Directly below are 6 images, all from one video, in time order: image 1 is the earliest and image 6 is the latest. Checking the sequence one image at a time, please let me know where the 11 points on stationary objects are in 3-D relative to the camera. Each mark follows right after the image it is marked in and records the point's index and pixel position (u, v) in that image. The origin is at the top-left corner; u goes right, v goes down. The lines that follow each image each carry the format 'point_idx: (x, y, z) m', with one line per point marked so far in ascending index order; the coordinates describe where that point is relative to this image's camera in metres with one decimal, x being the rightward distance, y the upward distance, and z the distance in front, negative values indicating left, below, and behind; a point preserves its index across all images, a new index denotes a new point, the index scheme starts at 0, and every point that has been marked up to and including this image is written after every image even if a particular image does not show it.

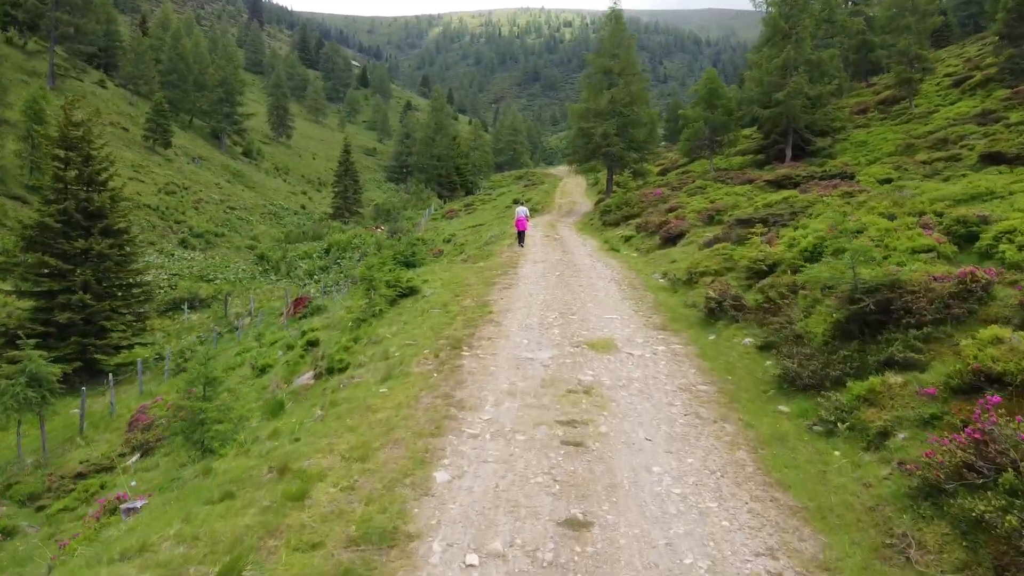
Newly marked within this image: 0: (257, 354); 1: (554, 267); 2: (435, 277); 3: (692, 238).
0: (-6.7, -1.7, +17.8) m
1: (+1.0, +0.5, +15.6) m
2: (-1.7, +0.3, +14.9) m
3: (+4.5, +1.2, +17.1) m
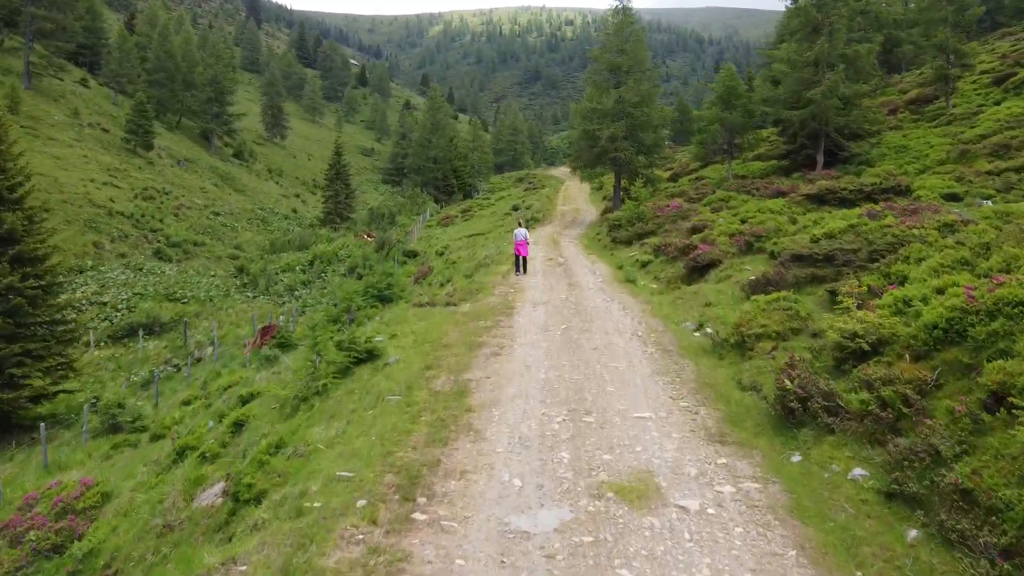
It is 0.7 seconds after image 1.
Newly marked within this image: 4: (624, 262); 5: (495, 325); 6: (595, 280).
0: (-6.8, -2.7, +14.6) m
1: (+0.9, -0.4, +12.4) m
2: (-1.8, -0.7, +11.7) m
3: (+4.4, +0.3, +13.9) m
4: (+3.2, +0.7, +19.3) m
5: (-0.3, -0.6, +11.2) m
6: (+2.0, +0.2, +16.5) m
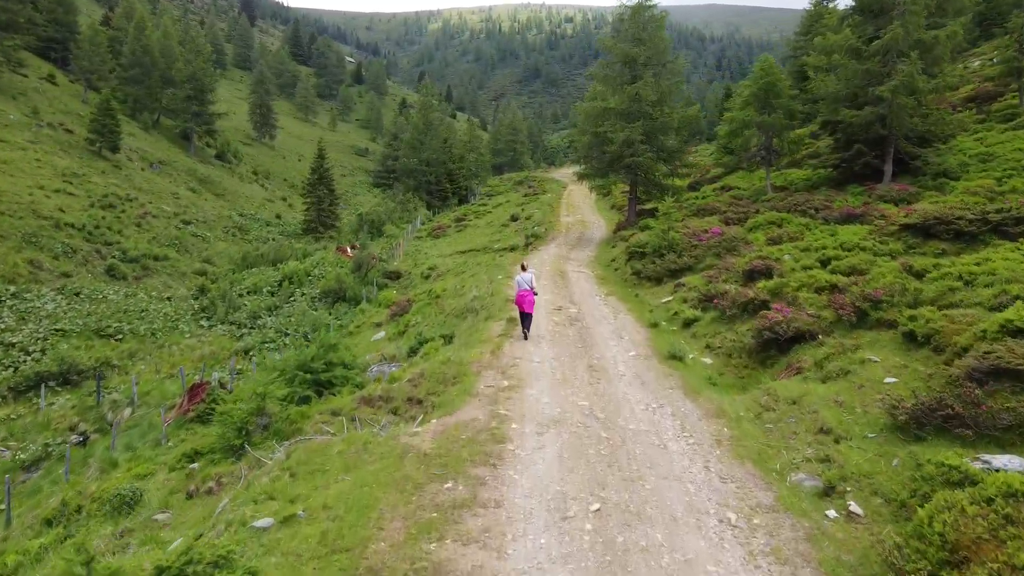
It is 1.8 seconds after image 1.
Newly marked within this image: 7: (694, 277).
0: (-6.9, -4.0, +9.7) m
1: (+0.8, -1.7, +7.5) m
2: (-1.9, -2.0, +6.8) m
3: (+4.3, -1.0, +9.0) m
4: (+3.1, -0.6, +14.4) m
5: (-0.4, -1.9, +6.3) m
6: (+1.9, -1.1, +11.6) m
7: (+4.4, +0.3, +16.2) m
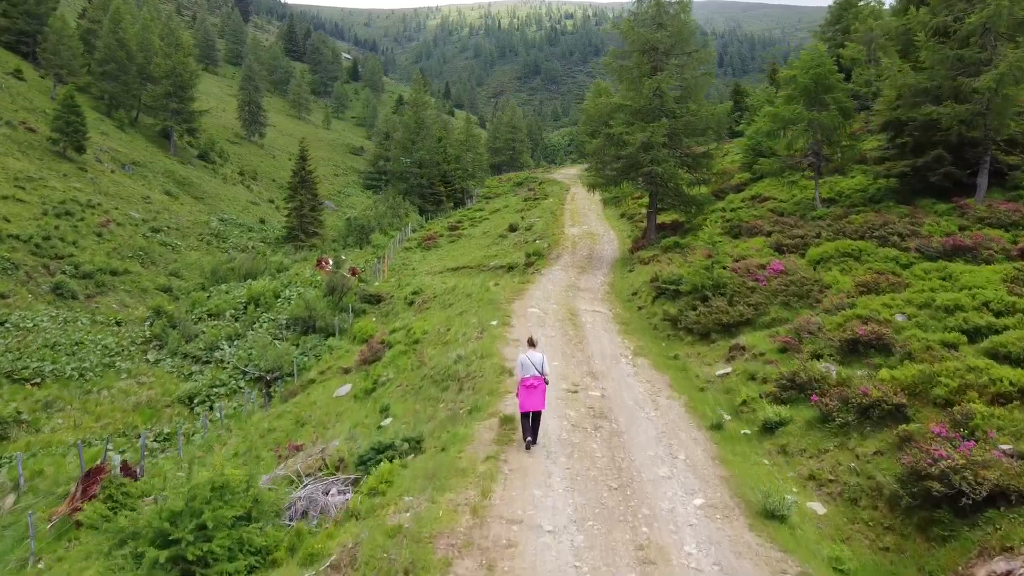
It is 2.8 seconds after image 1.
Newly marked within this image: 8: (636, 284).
0: (-6.9, -5.1, +5.3) m
1: (+0.7, -2.9, +3.1) m
2: (-2.0, -3.1, +2.5) m
3: (+4.3, -2.1, +4.6) m
4: (+3.1, -1.7, +10.0) m
5: (-0.4, -3.1, +2.0) m
6: (+1.9, -2.3, +7.2) m
7: (+4.4, -0.8, +11.9) m
8: (+3.6, +0.1, +19.6) m
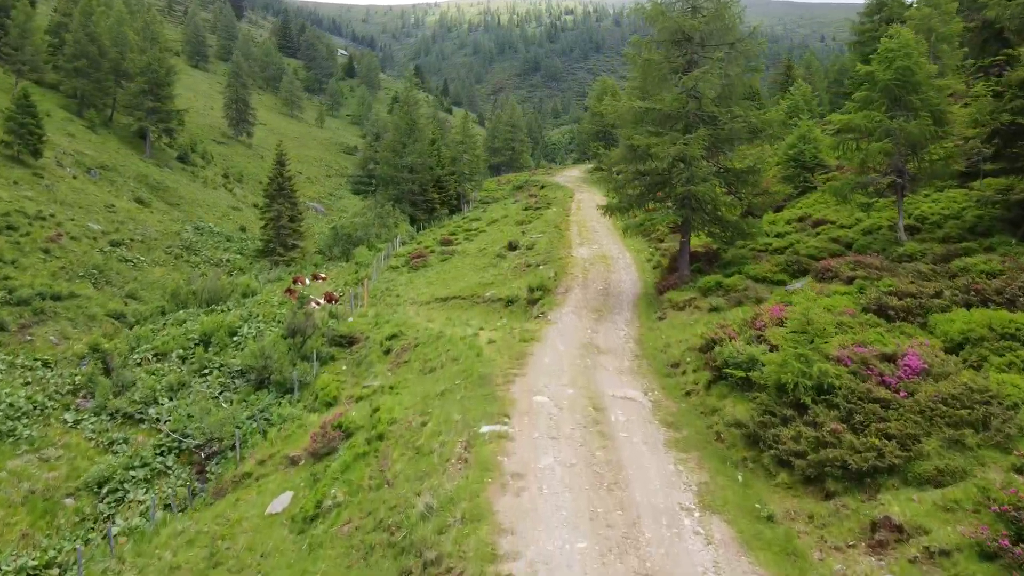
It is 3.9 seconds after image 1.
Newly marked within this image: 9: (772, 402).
0: (-6.9, -6.6, +0.6) m
1: (+0.7, -4.4, -1.6) m
2: (-2.0, -4.6, -2.3) m
3: (+4.3, -3.6, -0.2) m
4: (+3.0, -3.2, +5.3) m
5: (-0.4, -4.6, -2.8) m
6: (+1.9, -3.7, +2.4) m
7: (+4.3, -2.3, +7.1) m
8: (+3.6, -1.3, +14.8) m
9: (+3.8, -1.6, +10.0) m
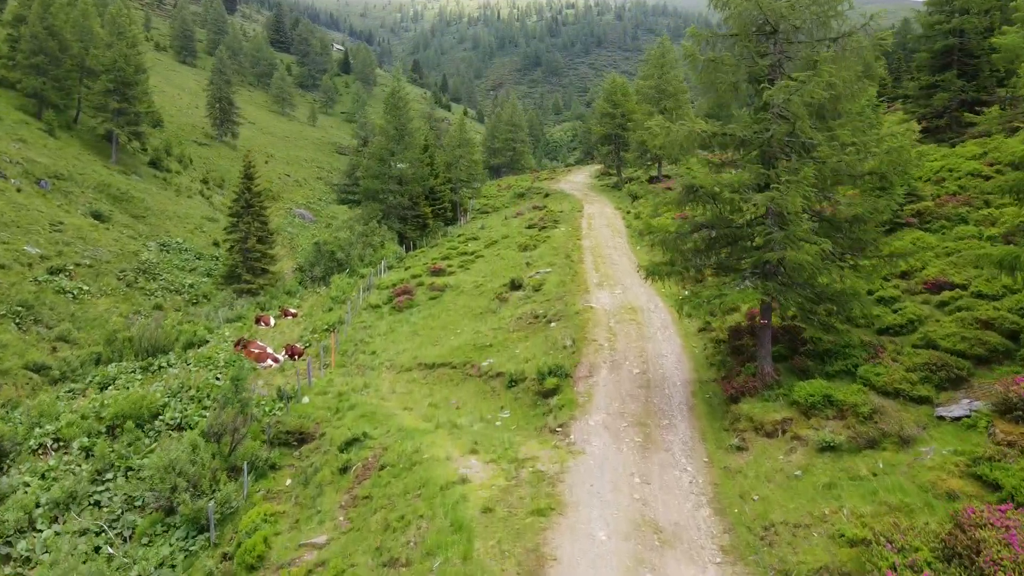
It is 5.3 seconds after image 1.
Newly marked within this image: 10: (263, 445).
0: (-6.8, -8.8, -5.4) m
1: (+0.8, -6.6, -7.6) m
2: (-1.8, -6.9, -8.3) m
3: (+4.4, -5.8, -6.2) m
4: (+3.2, -5.4, -0.7) m
5: (-0.3, -6.8, -8.8) m
6: (+2.0, -5.9, -3.6) m
7: (+4.5, -4.5, +1.1) m
8: (+3.7, -3.4, +8.8) m
9: (+3.9, -3.8, +4.0) m
10: (-6.3, -3.9, +17.3) m
